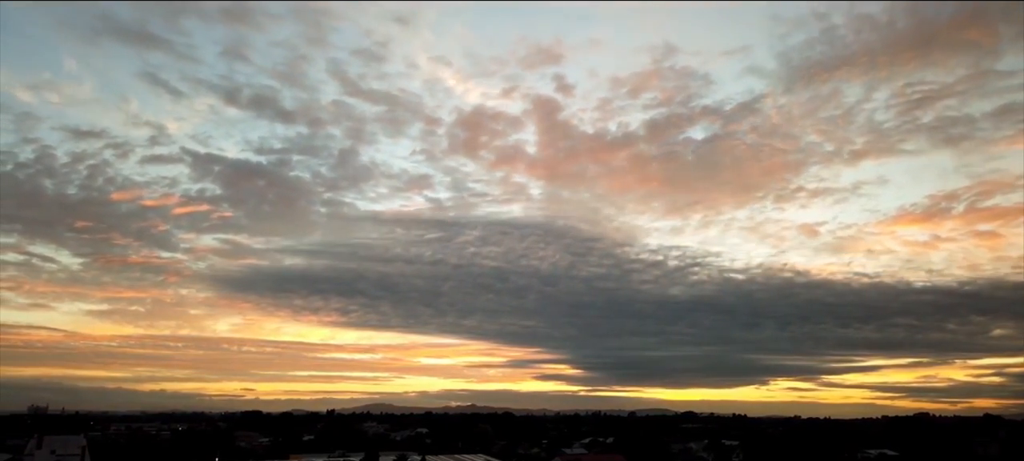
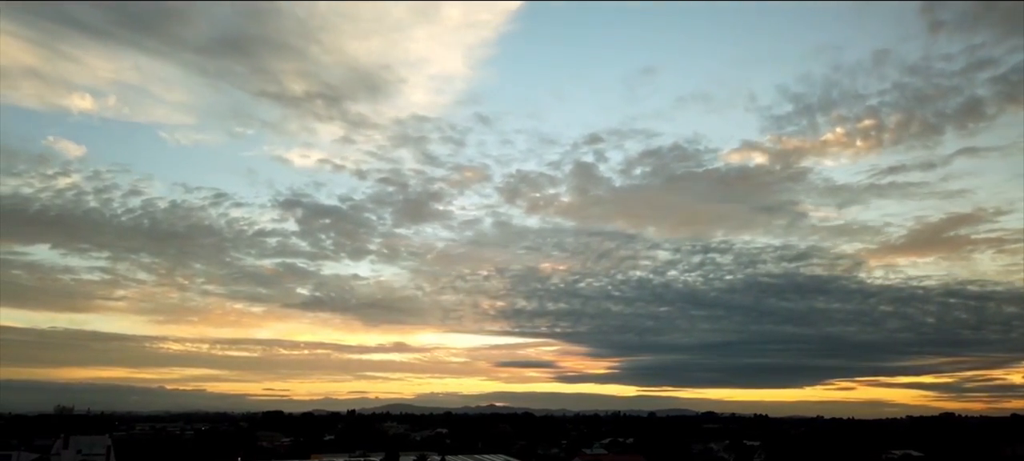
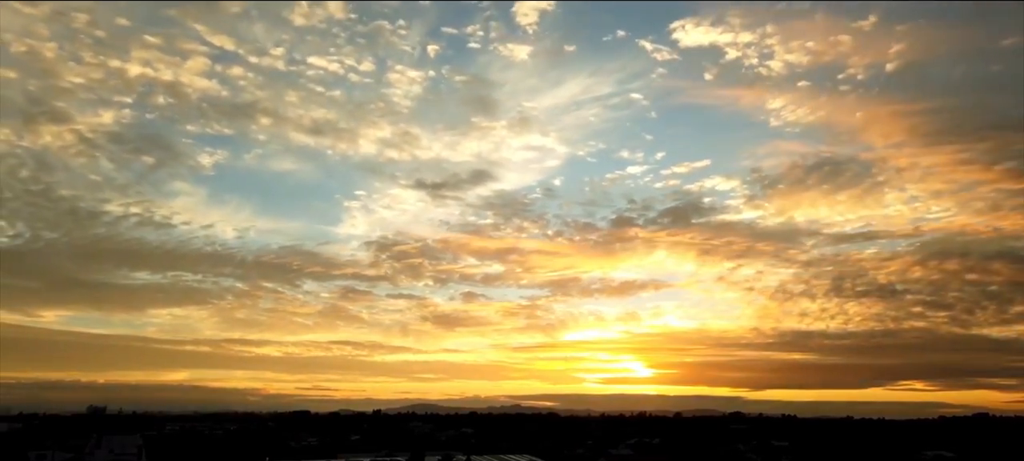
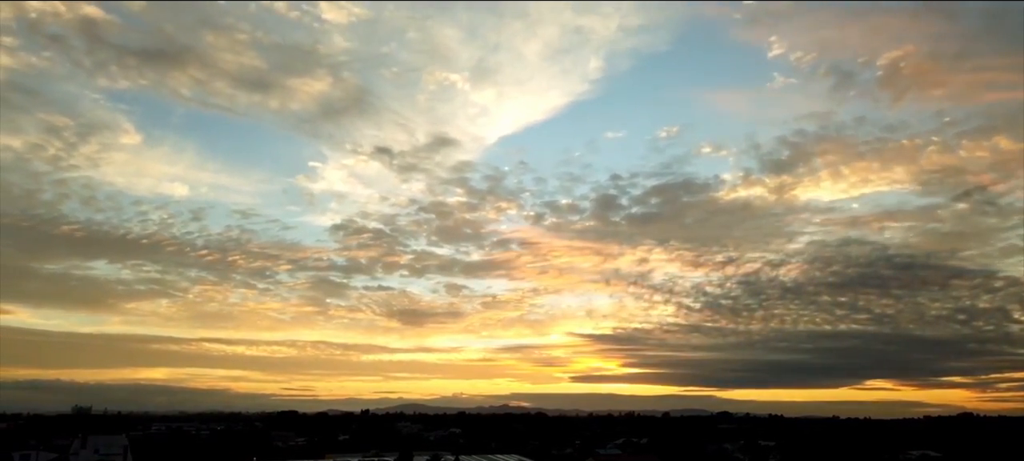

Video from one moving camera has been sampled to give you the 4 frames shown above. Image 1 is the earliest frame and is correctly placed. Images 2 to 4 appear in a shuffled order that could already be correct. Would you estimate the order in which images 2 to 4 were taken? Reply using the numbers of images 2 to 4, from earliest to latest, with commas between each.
2, 4, 3
